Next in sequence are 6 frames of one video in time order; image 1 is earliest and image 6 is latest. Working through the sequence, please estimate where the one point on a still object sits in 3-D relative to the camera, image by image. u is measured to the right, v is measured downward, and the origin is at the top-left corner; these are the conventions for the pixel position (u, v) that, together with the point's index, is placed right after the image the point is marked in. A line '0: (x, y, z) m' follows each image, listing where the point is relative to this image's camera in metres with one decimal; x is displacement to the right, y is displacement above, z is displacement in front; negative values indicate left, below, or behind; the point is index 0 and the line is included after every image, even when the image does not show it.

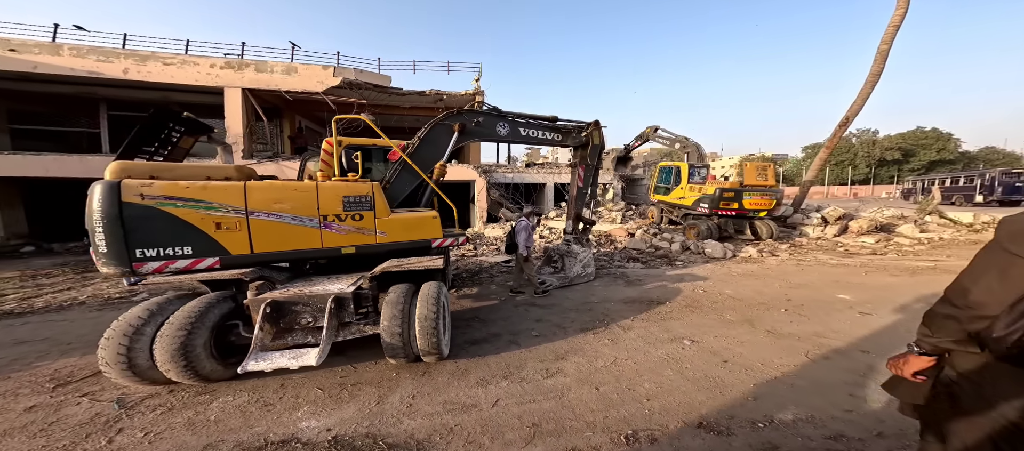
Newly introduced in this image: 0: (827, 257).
0: (+8.0, -0.8, +8.4) m
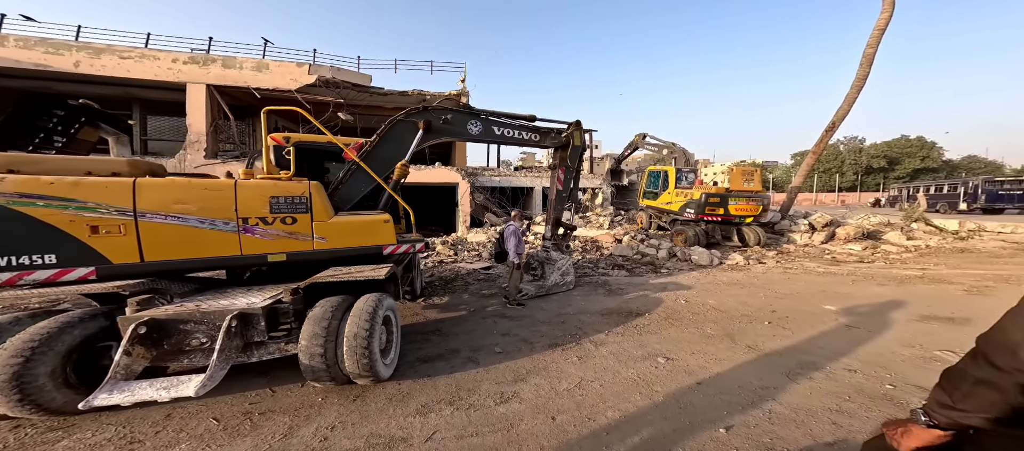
0: (+7.5, -1.0, +8.2) m
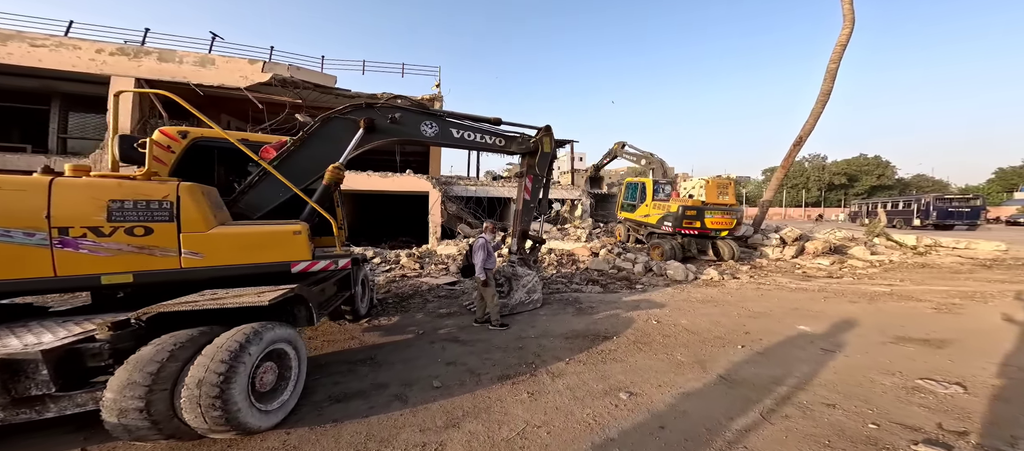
0: (+6.6, -1.3, +8.0) m
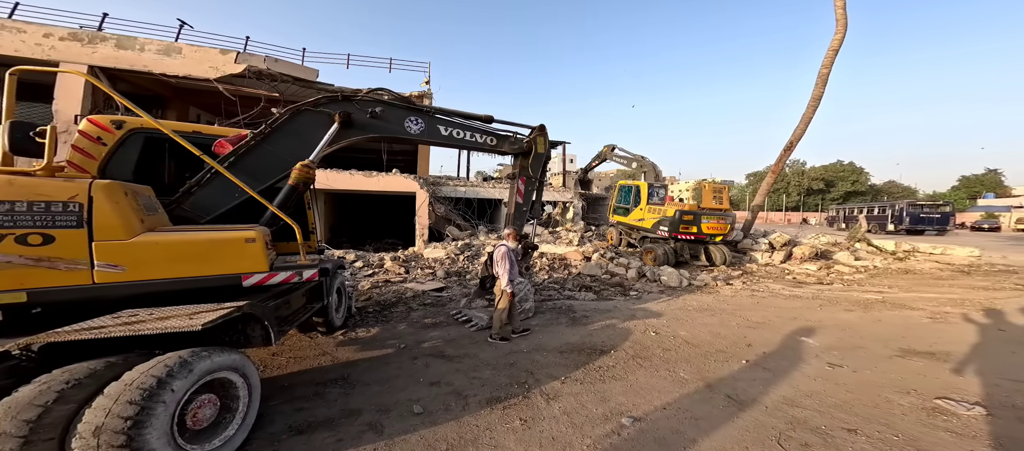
0: (+6.4, -1.5, +7.9) m
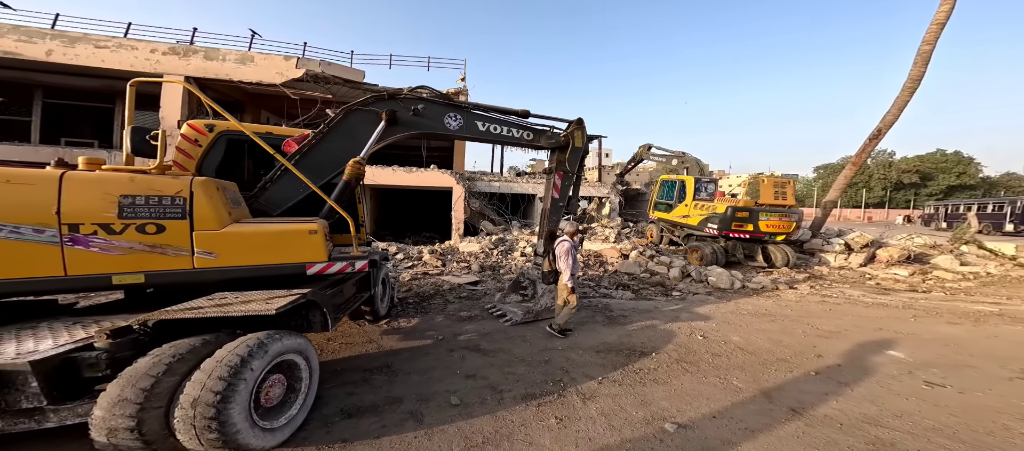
0: (+7.3, -1.4, +7.0) m
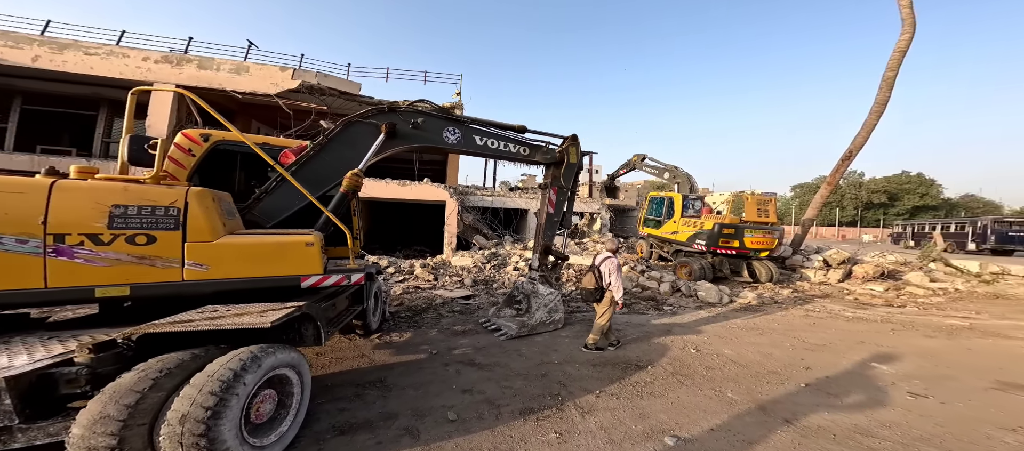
0: (+7.1, -1.8, +7.2) m
